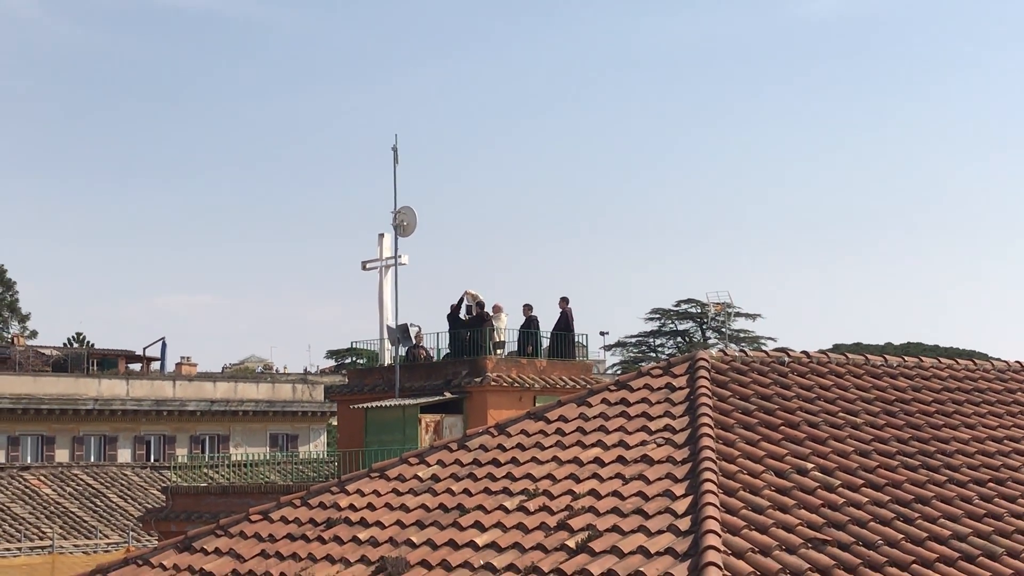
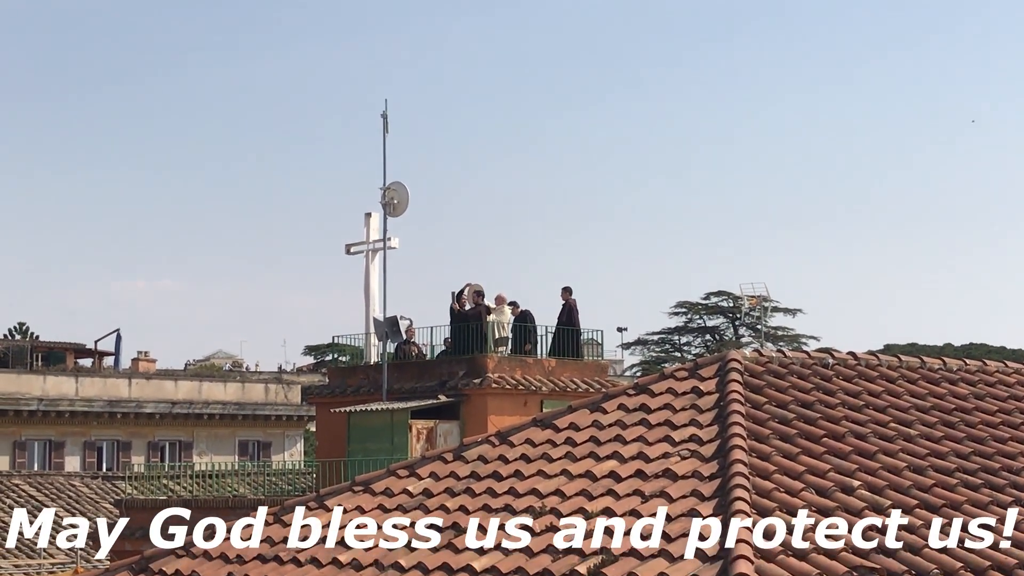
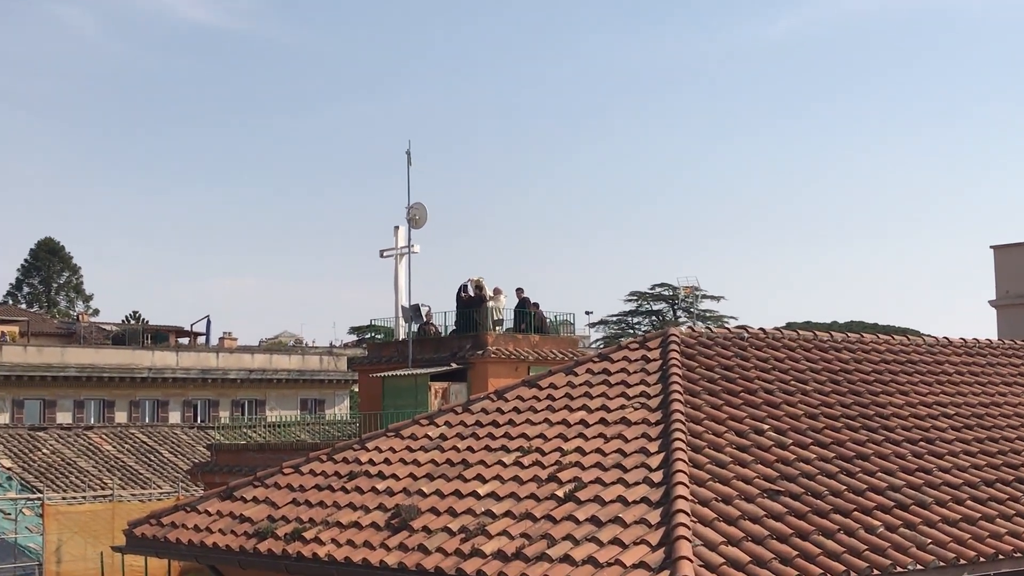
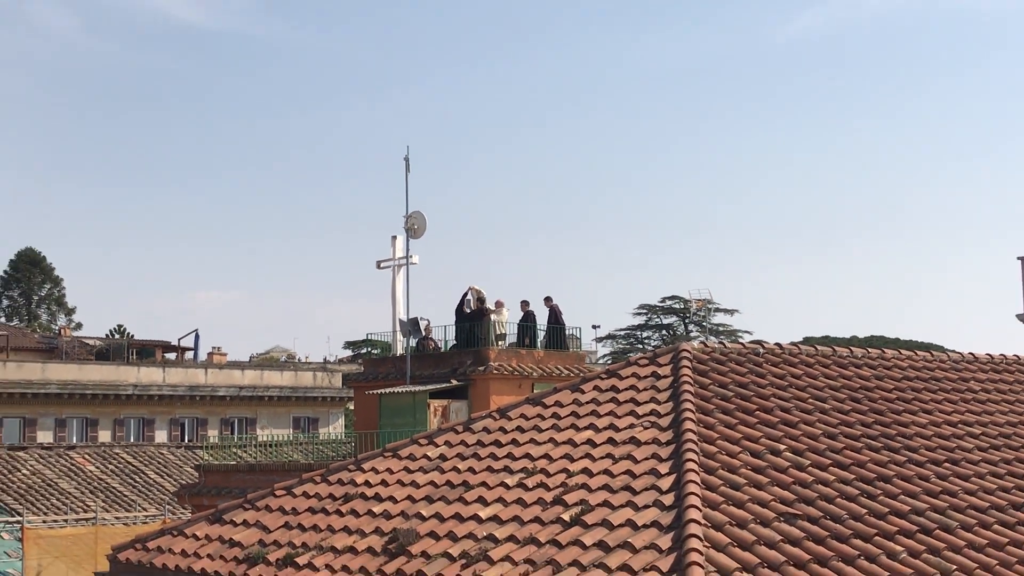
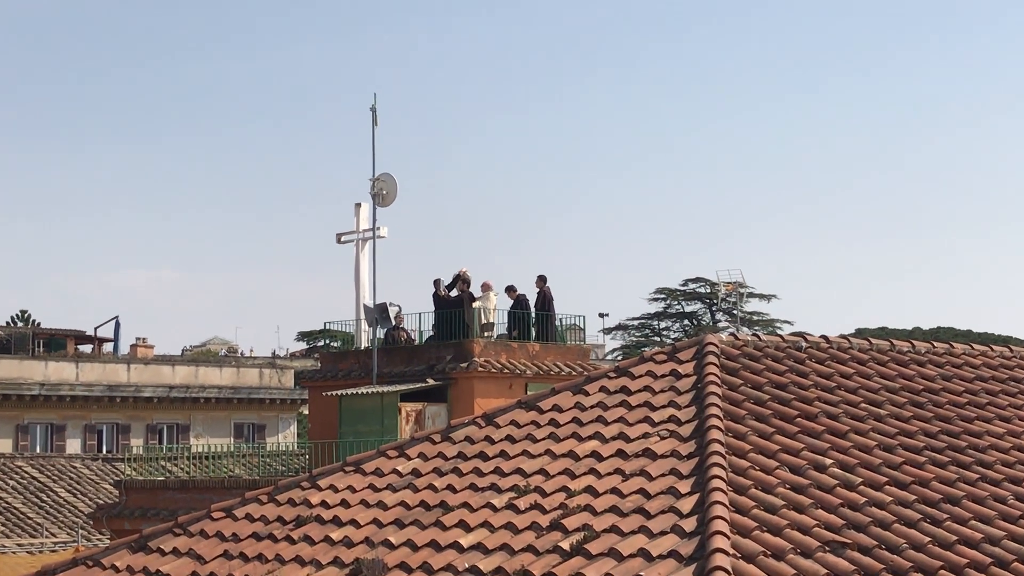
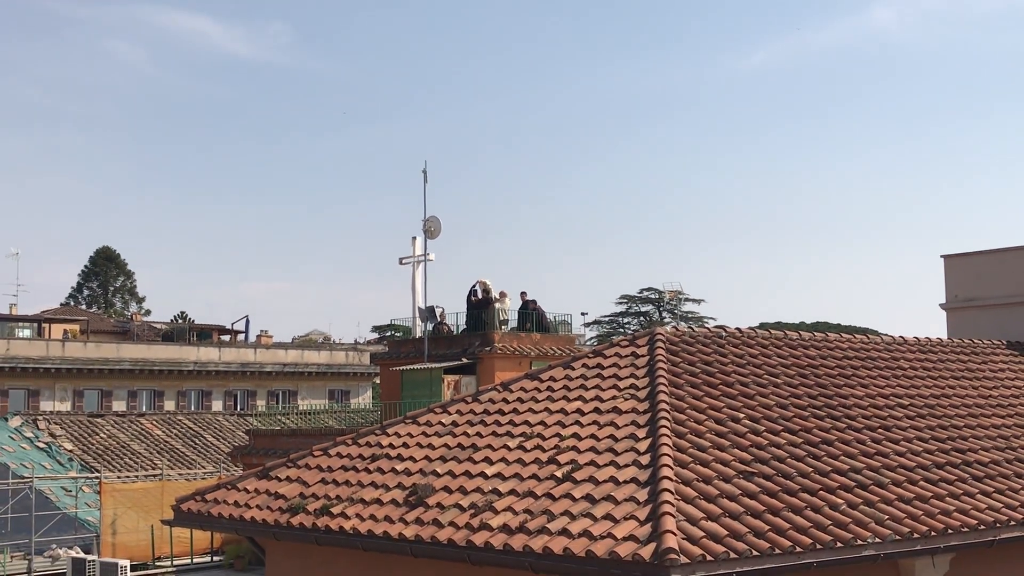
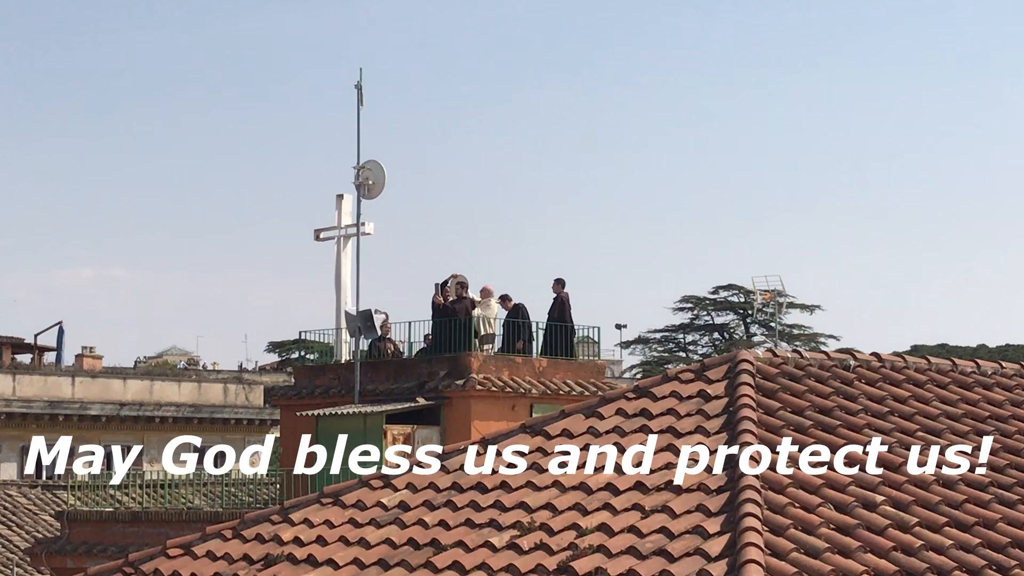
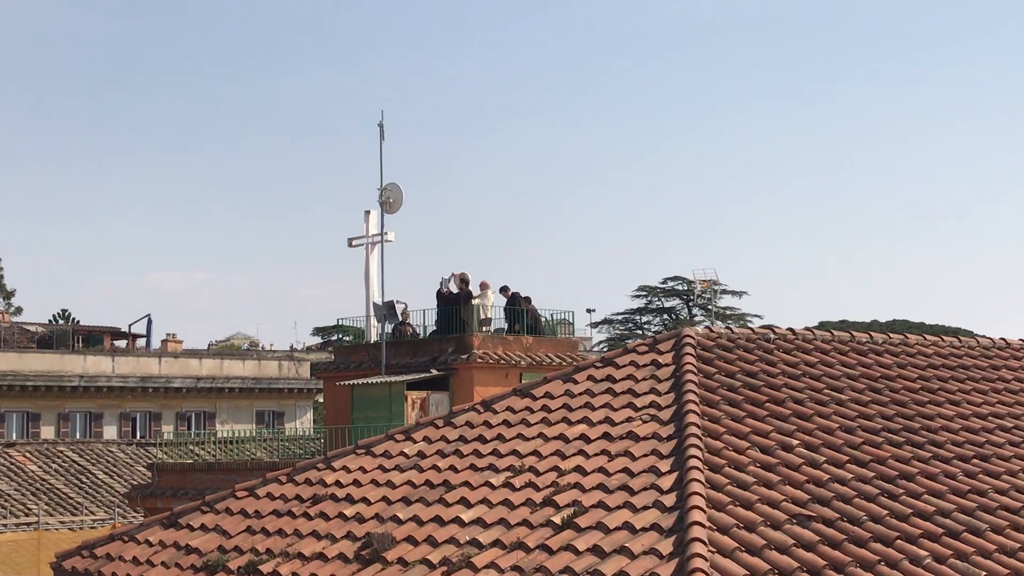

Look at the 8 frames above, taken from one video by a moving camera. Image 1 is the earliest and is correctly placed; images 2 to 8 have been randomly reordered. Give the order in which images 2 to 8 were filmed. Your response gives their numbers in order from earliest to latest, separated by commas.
4, 6, 3, 8, 5, 2, 7
